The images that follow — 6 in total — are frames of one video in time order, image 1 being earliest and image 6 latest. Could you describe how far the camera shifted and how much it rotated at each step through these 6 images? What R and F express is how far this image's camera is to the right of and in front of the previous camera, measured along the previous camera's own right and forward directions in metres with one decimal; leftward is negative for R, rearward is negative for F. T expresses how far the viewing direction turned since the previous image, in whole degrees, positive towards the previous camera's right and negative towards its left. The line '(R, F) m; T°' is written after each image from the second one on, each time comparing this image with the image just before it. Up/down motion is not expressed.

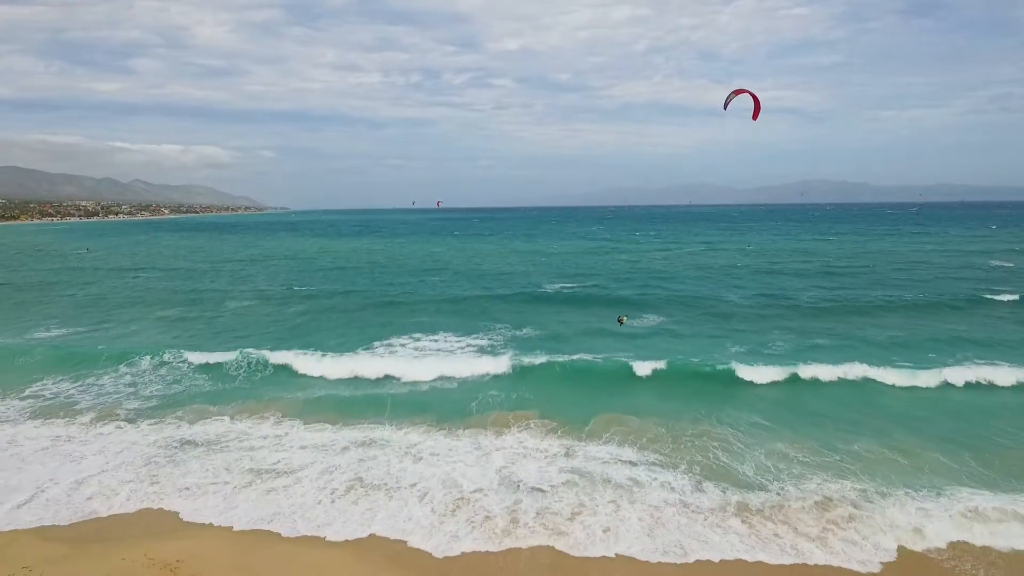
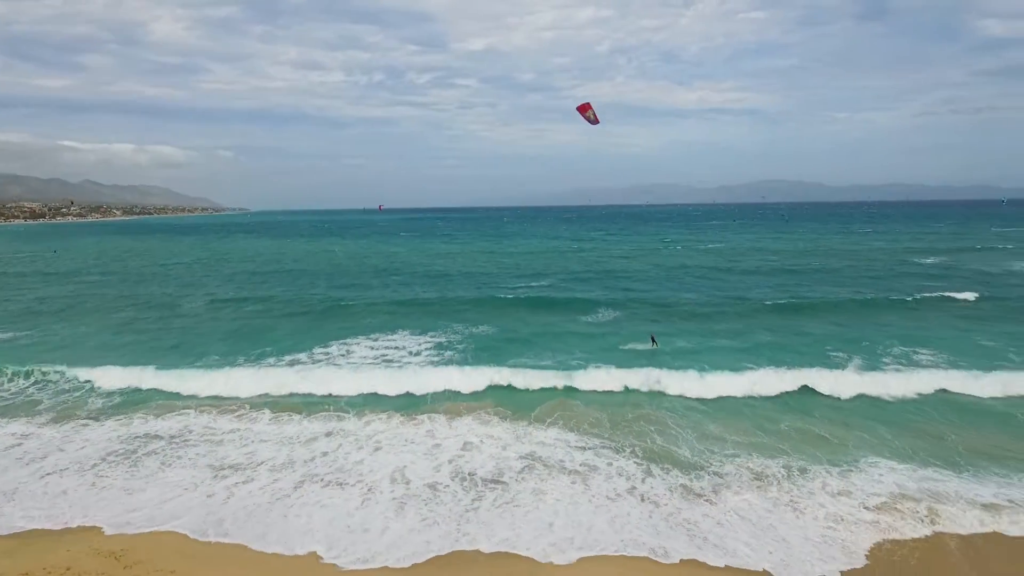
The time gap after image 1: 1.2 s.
(-2.5, -0.4) m; +3°
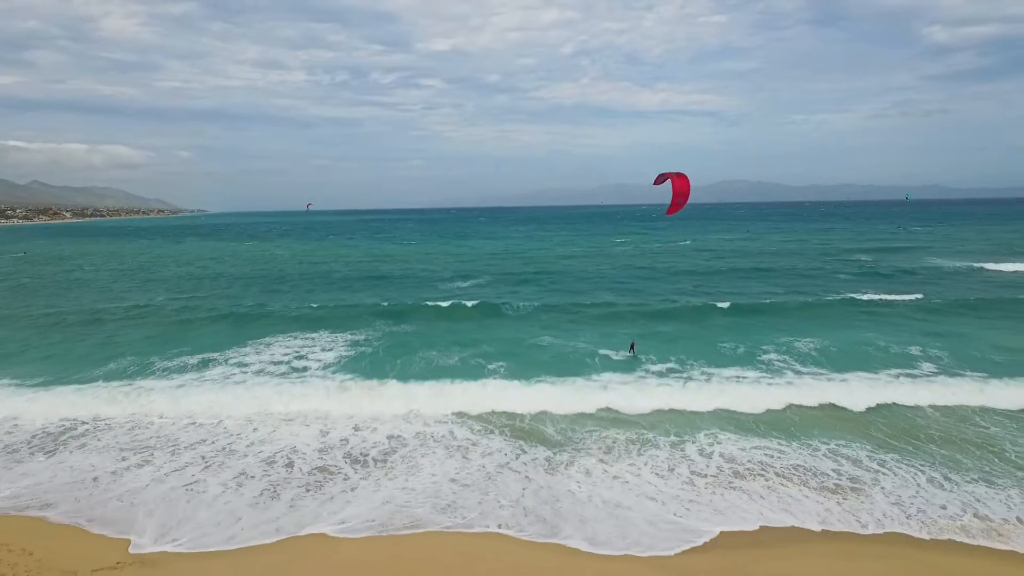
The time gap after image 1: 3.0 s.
(+1.7, -0.6) m; +3°
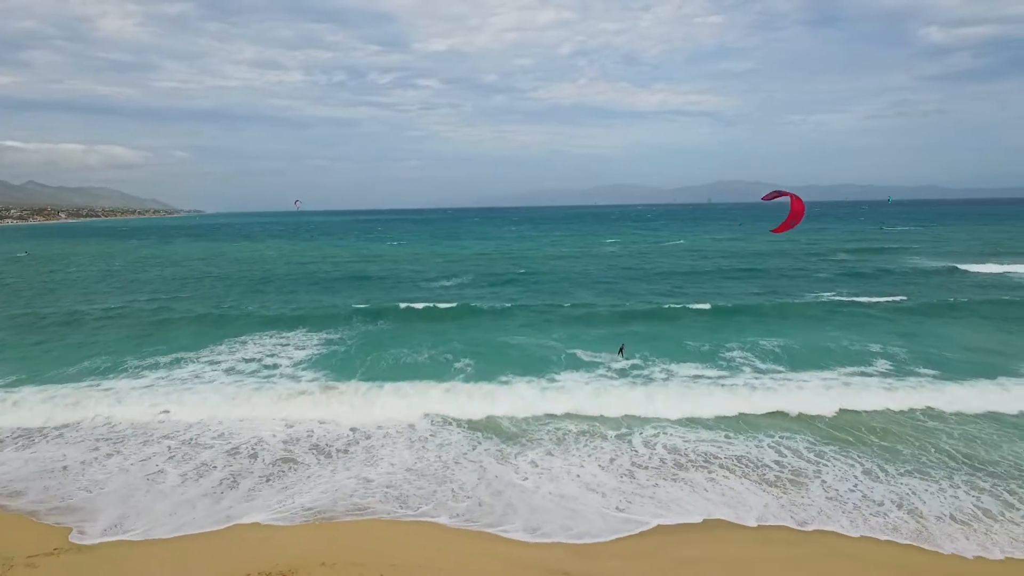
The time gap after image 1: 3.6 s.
(+0.8, -0.2) m; 0°
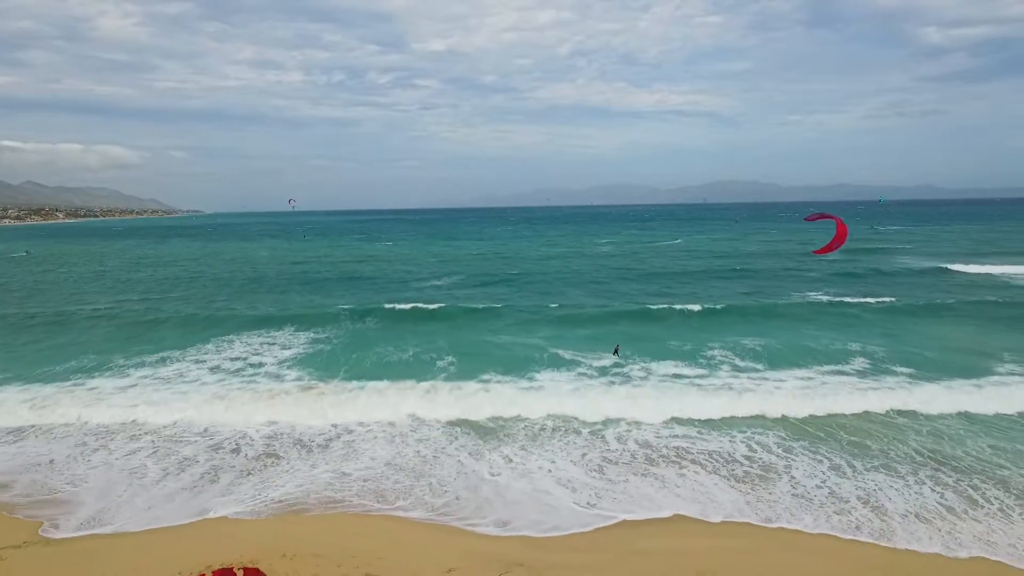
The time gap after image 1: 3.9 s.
(-3.0, +2.1) m; 0°
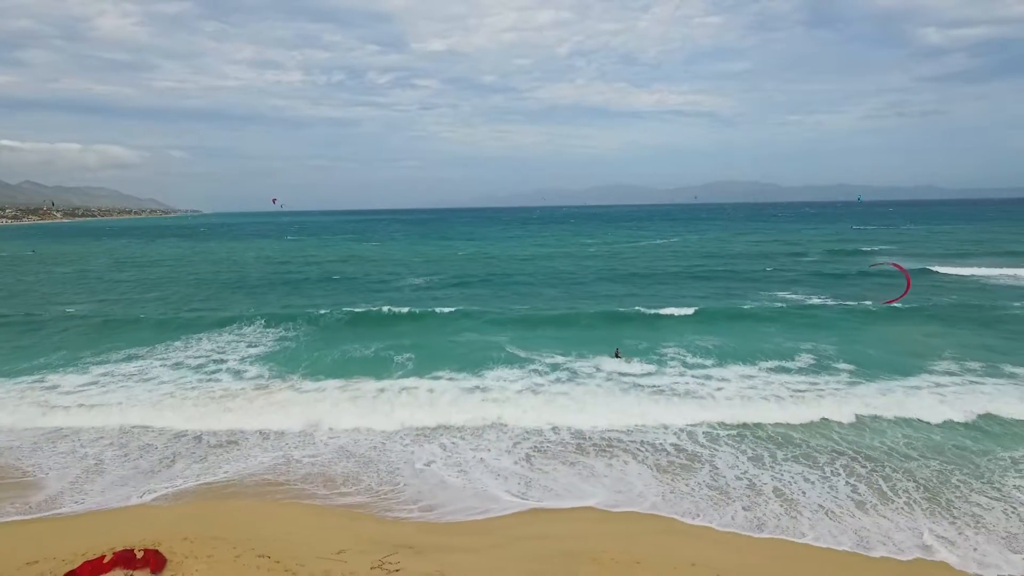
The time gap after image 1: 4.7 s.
(+1.1, -0.4) m; 0°
